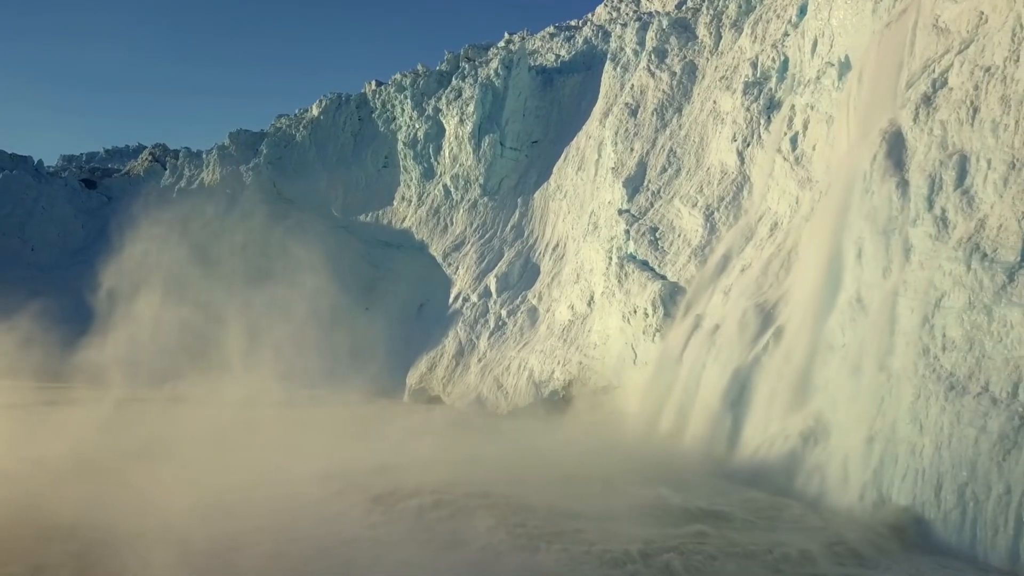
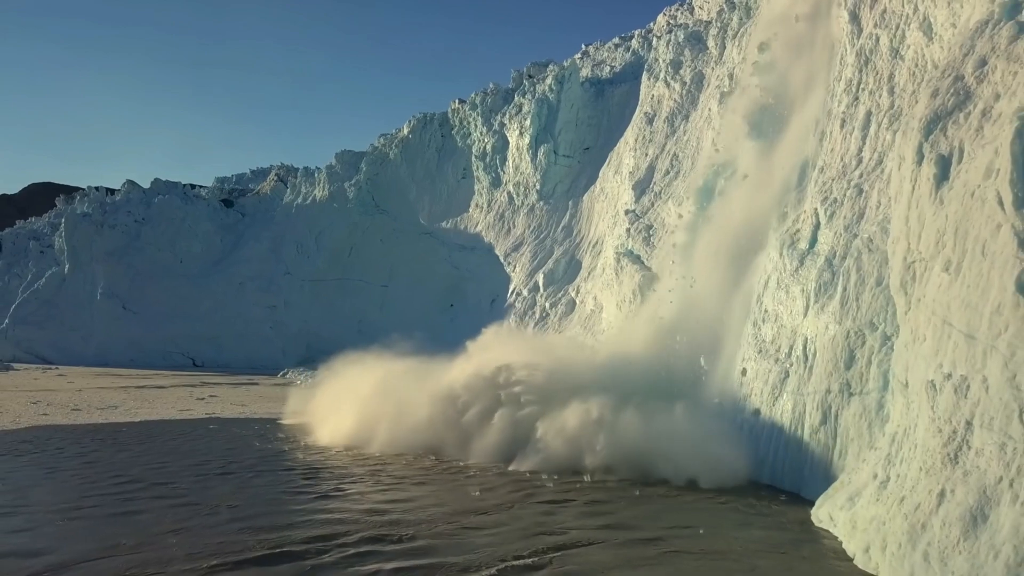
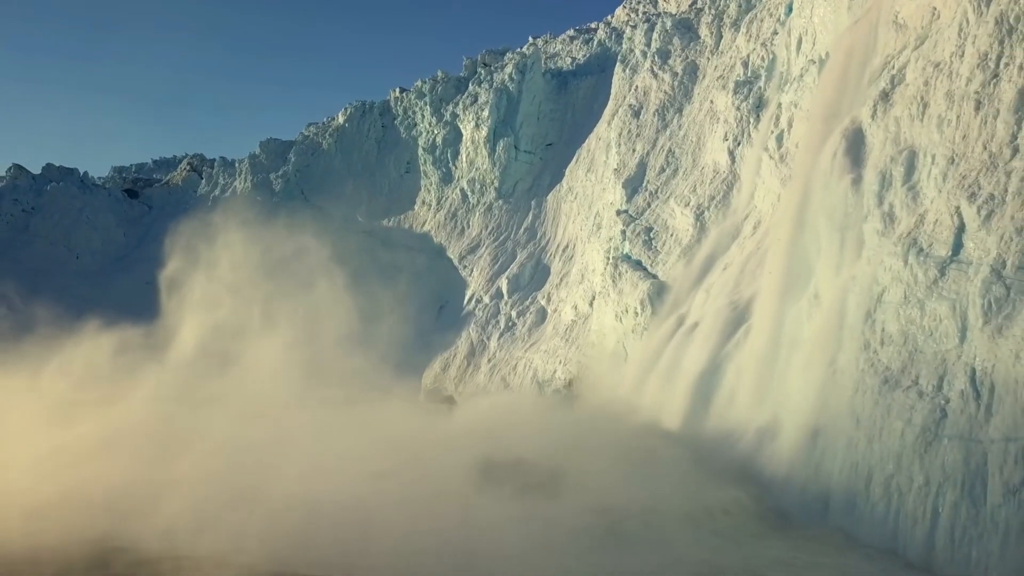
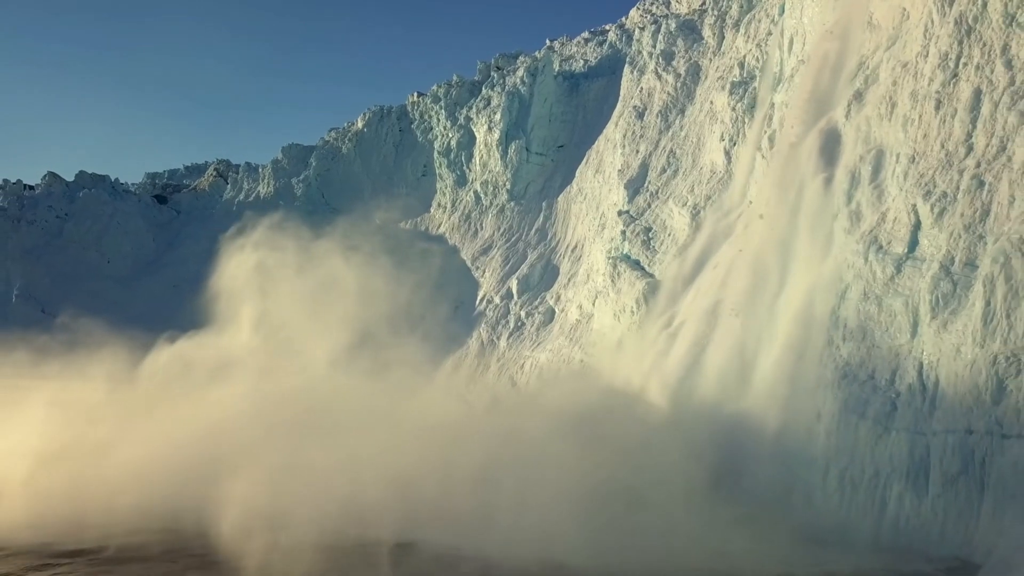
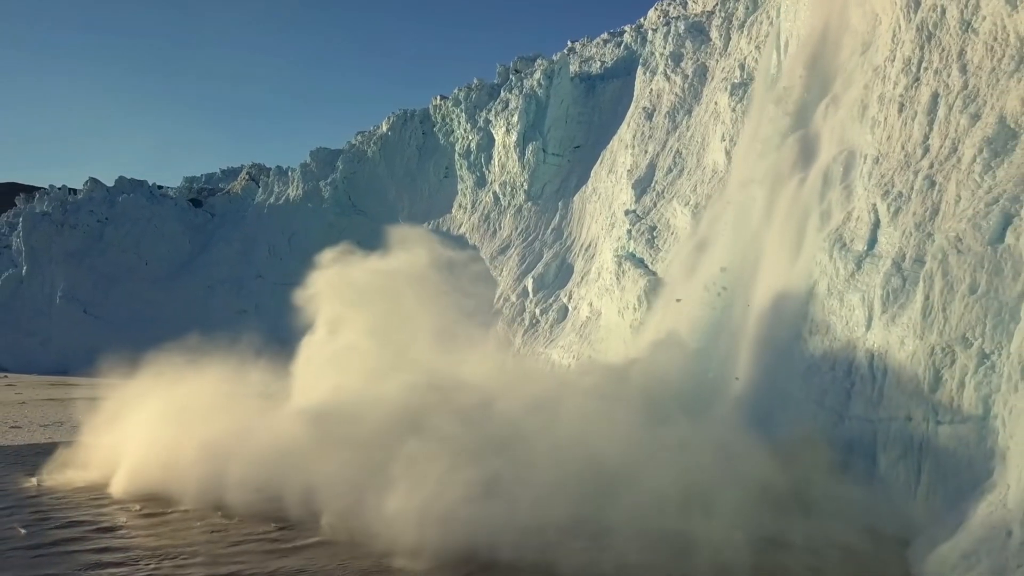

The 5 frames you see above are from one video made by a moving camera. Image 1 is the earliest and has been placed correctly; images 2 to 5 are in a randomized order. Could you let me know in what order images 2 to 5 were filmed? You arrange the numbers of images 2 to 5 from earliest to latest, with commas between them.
3, 4, 5, 2
